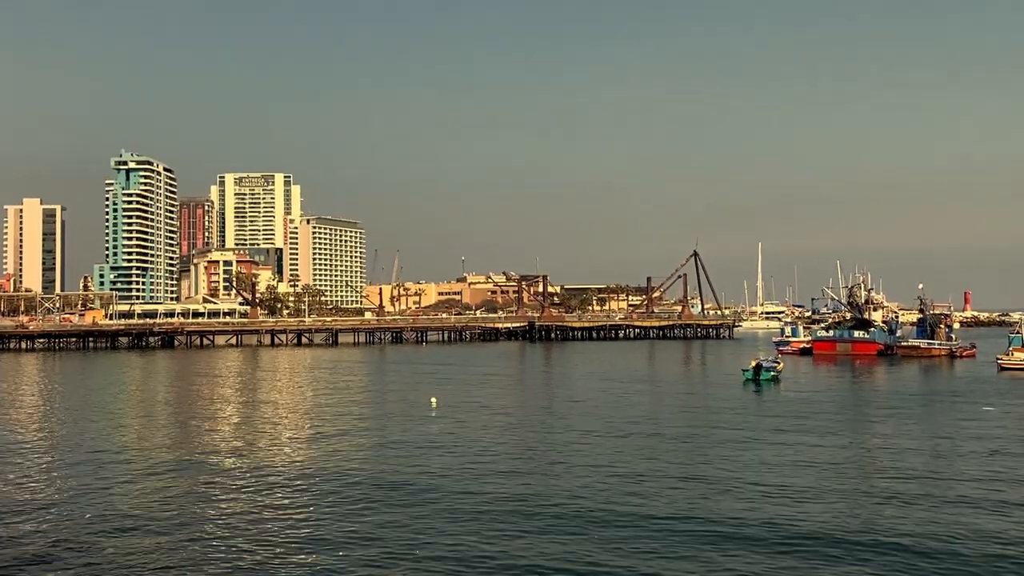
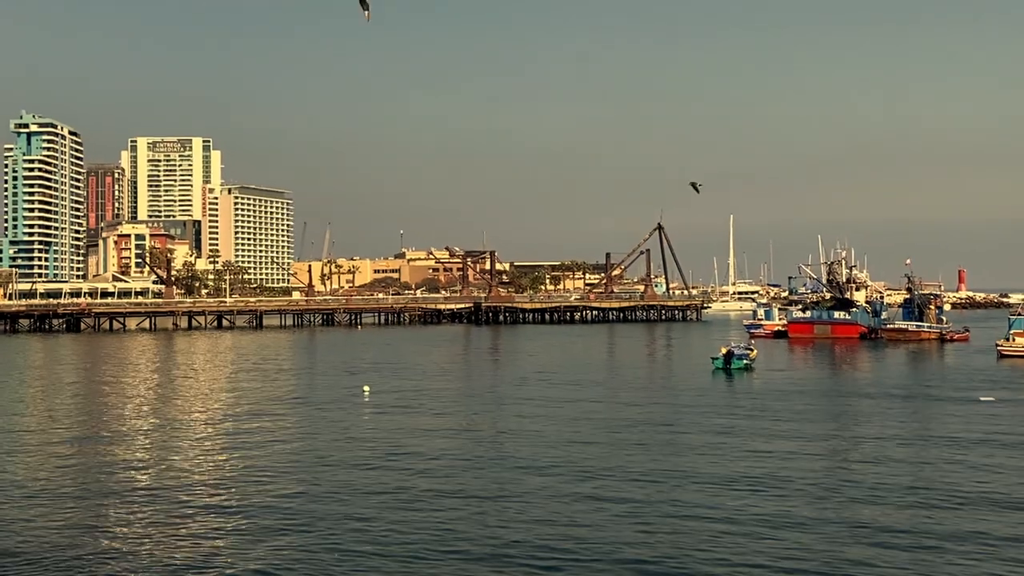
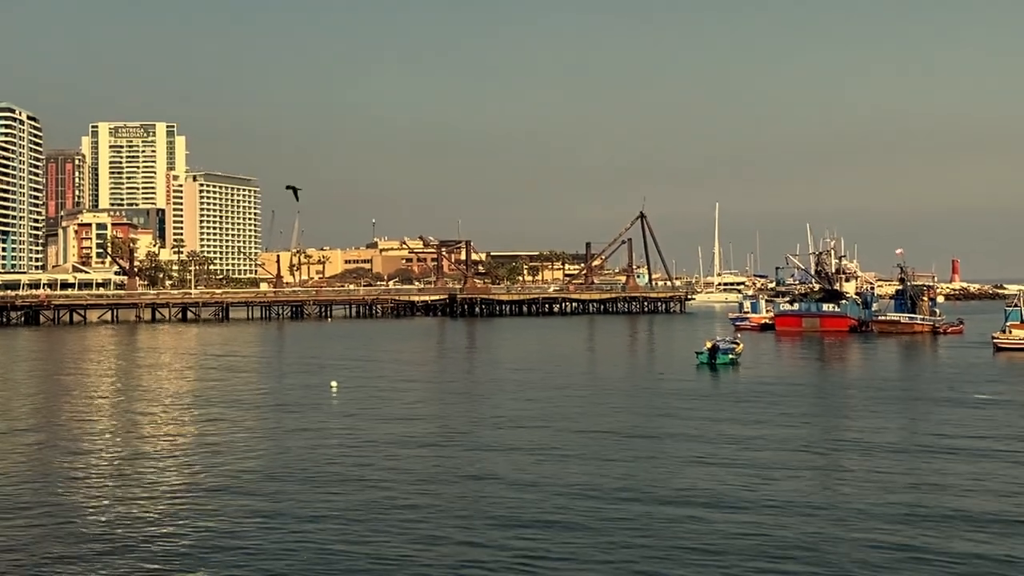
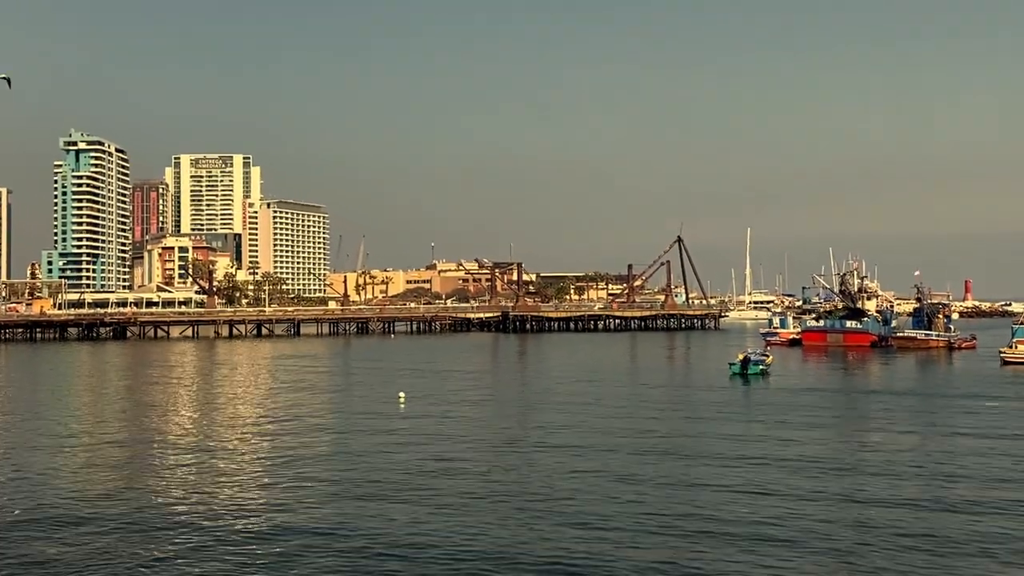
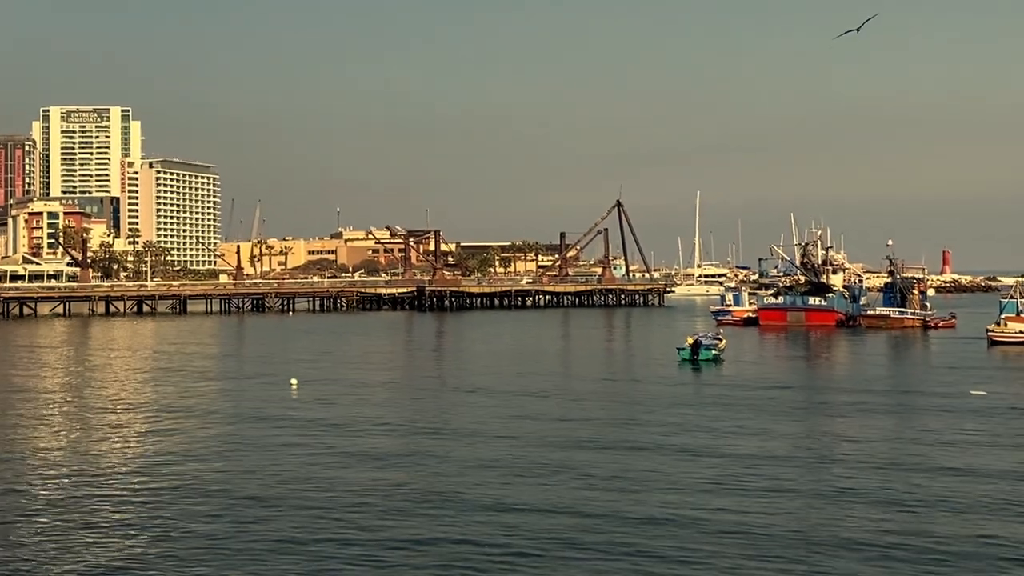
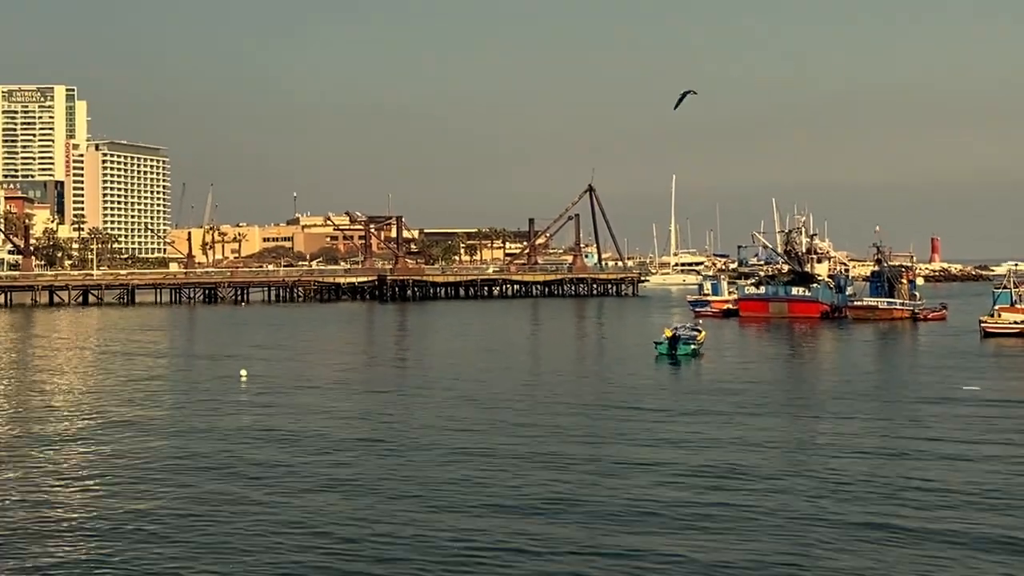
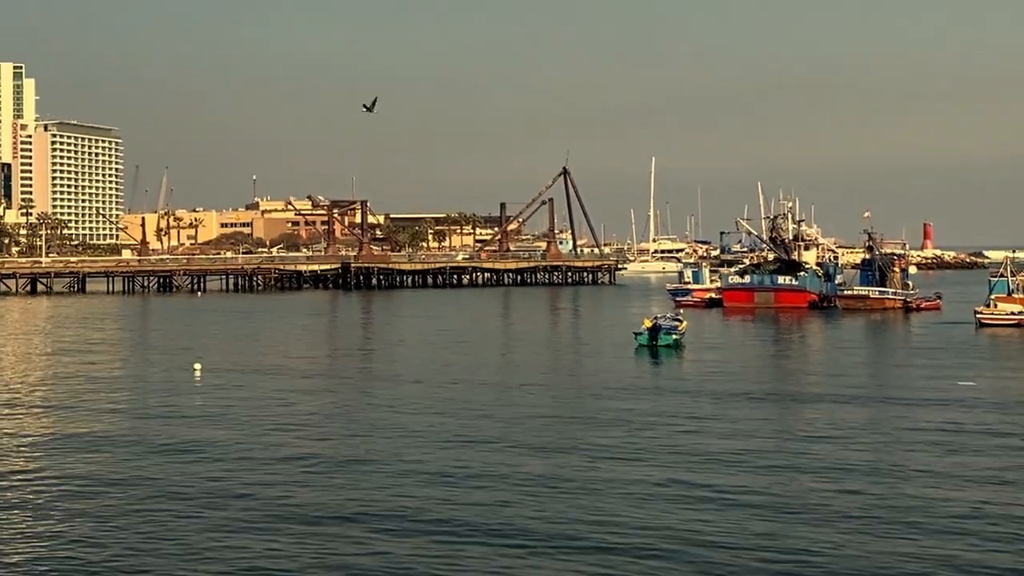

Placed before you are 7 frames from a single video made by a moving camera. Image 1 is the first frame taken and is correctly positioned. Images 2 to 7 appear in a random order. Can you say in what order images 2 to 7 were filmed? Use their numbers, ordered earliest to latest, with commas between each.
4, 2, 3, 5, 6, 7
